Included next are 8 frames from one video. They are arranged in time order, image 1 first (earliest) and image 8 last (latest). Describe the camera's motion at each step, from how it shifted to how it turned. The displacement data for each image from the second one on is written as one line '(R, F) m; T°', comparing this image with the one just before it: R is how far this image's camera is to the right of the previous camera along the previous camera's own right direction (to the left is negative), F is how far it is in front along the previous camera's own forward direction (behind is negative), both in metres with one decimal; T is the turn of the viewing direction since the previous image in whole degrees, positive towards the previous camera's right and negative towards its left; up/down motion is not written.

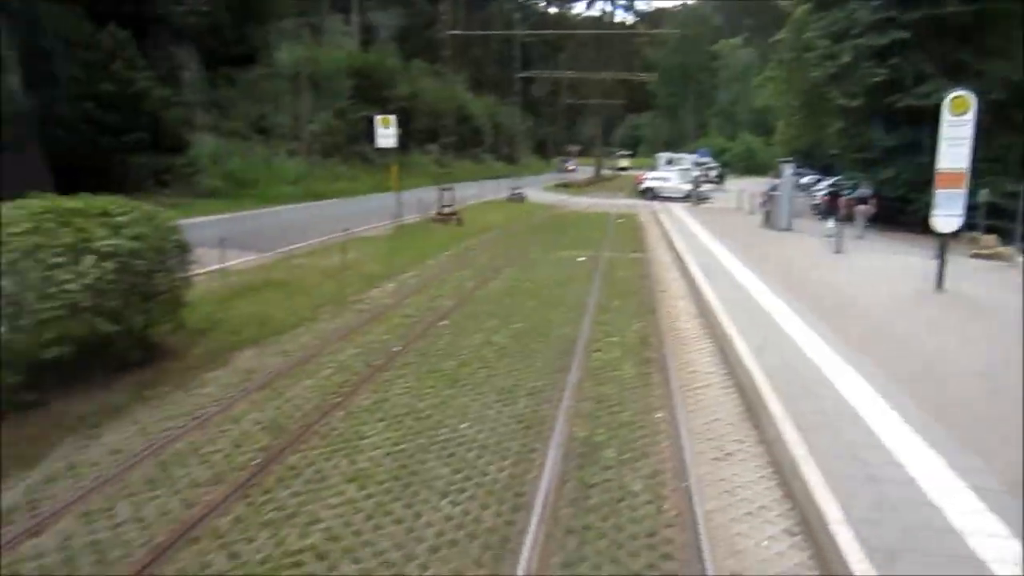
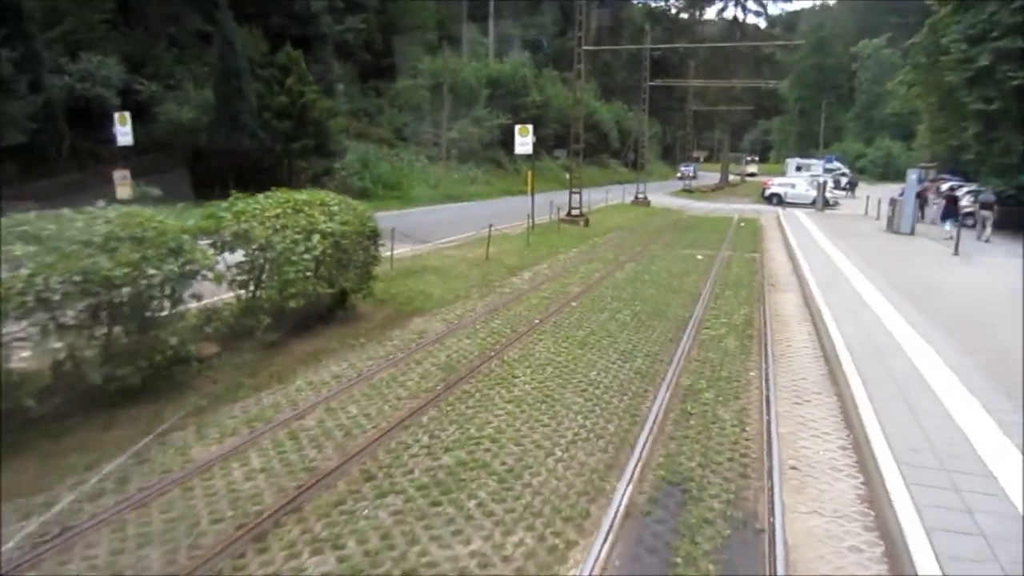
(0.0, -1.7) m; -9°
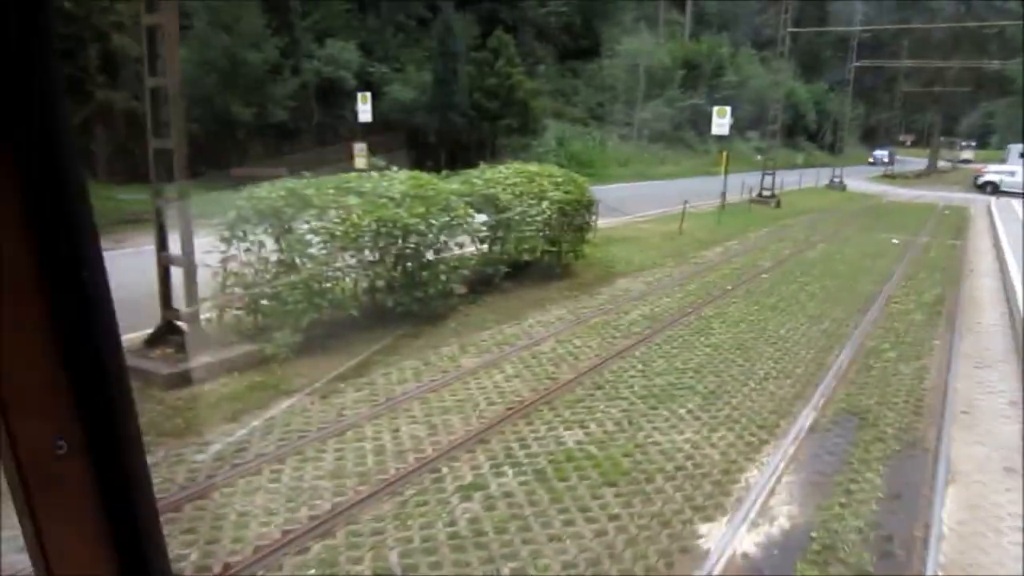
(-0.3, -1.5) m; -13°
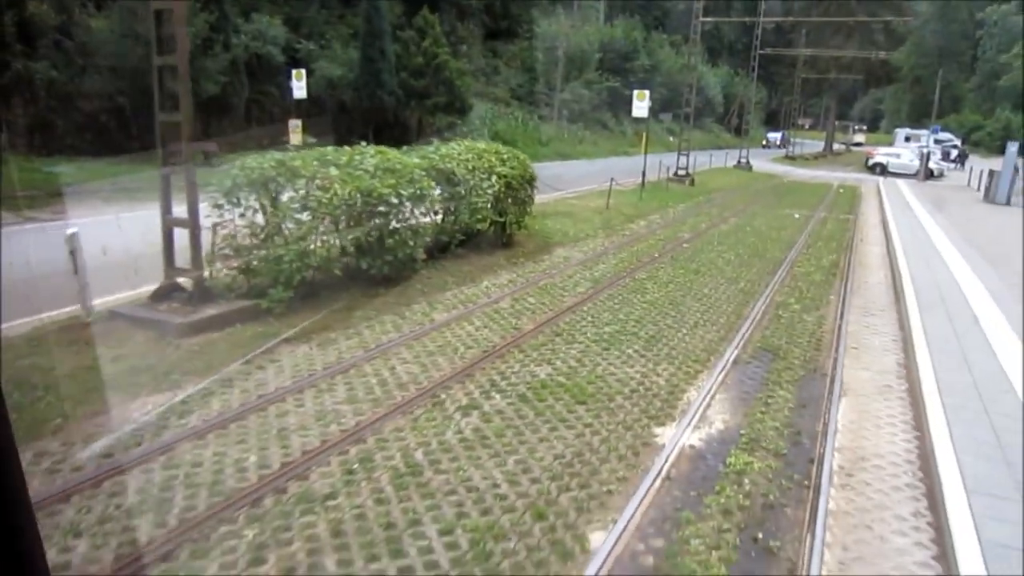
(-0.6, -1.0) m; +6°
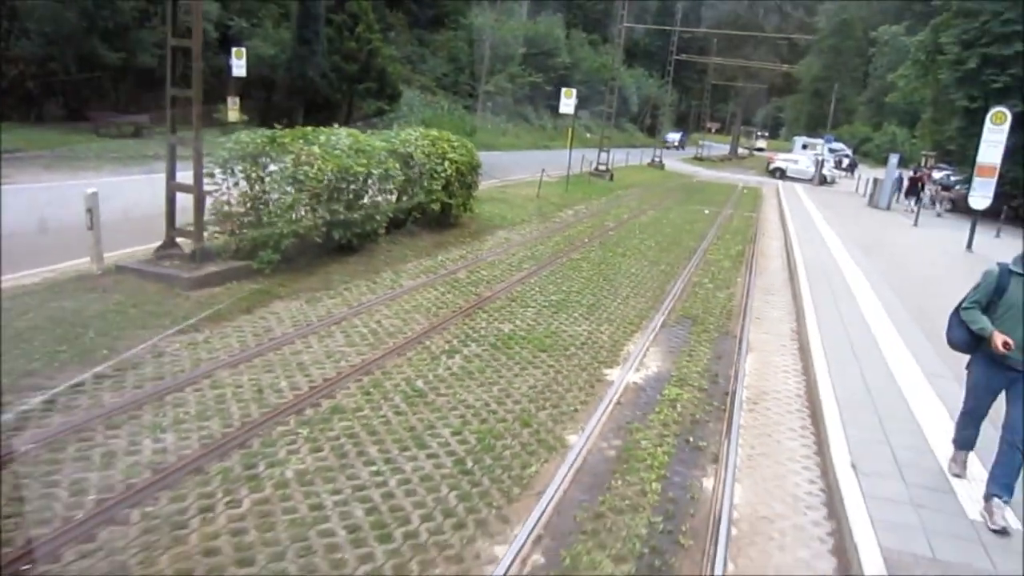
(-0.6, -1.2) m; +7°
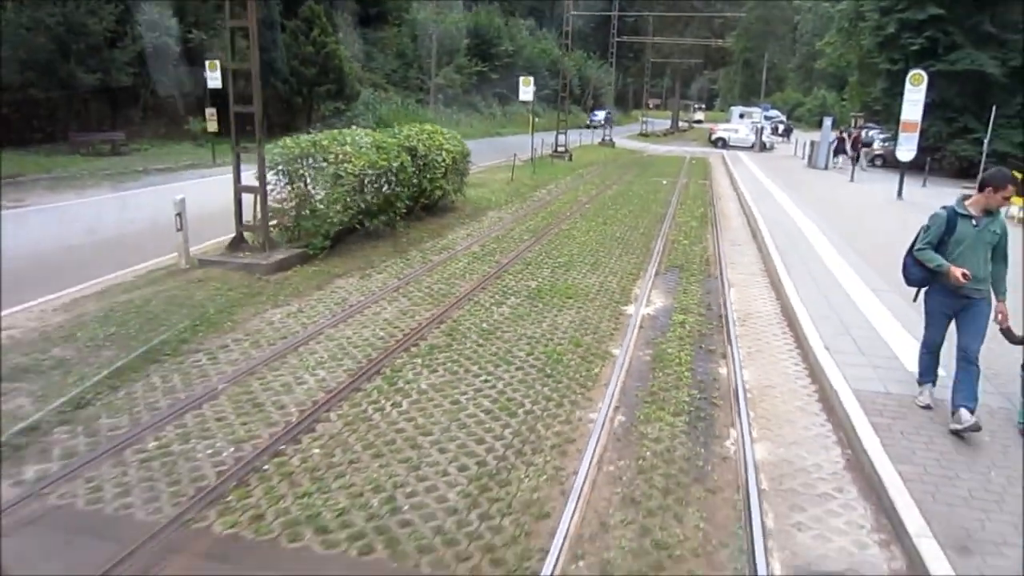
(-0.9, -1.6) m; +4°
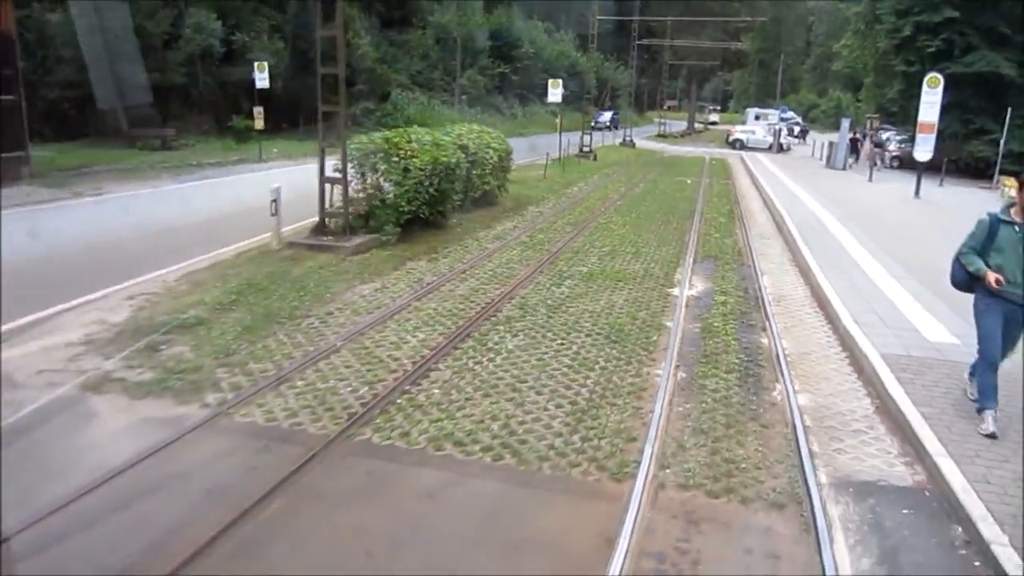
(-0.6, -1.0) m; -1°
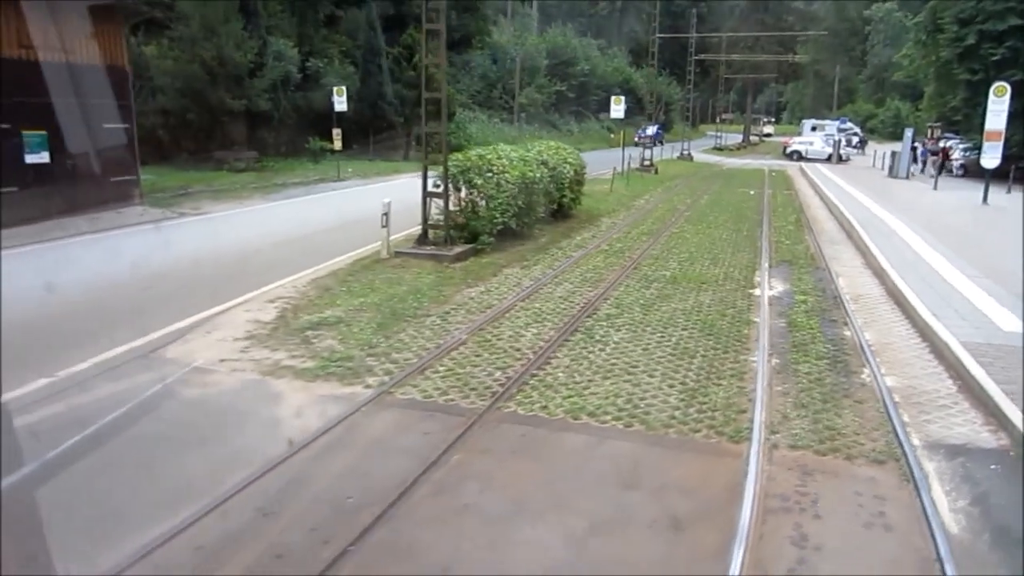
(-0.6, -0.9) m; -4°
